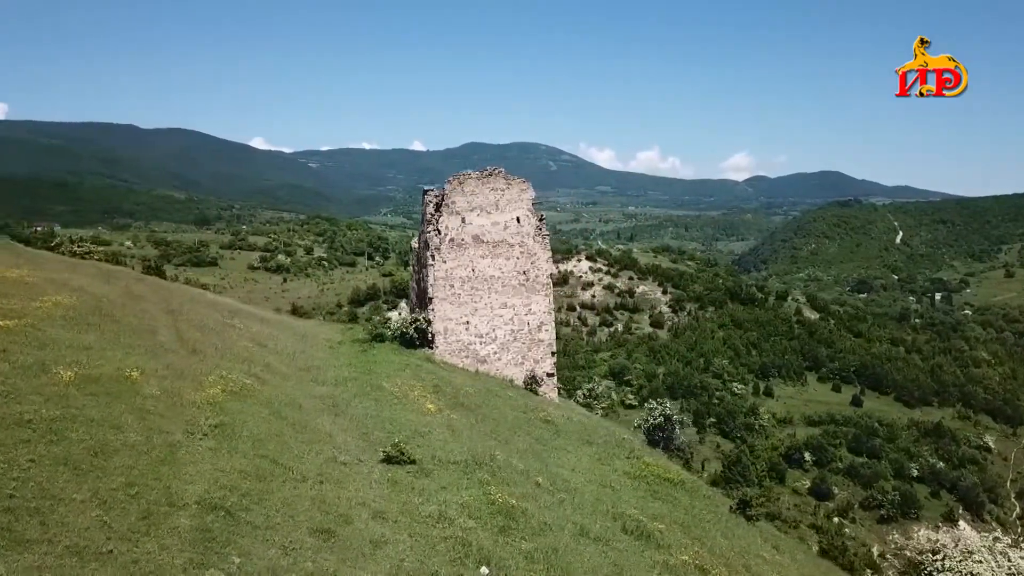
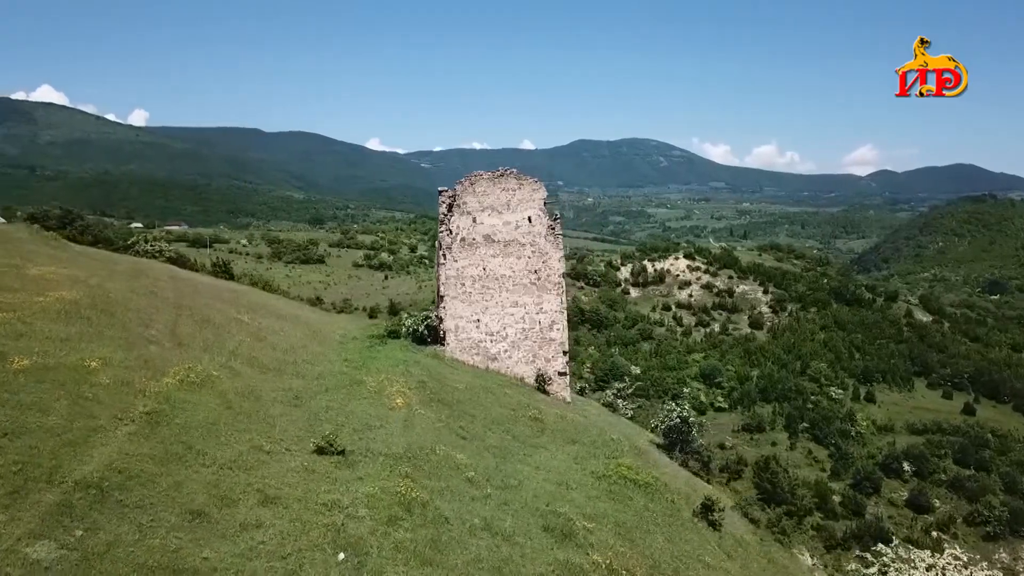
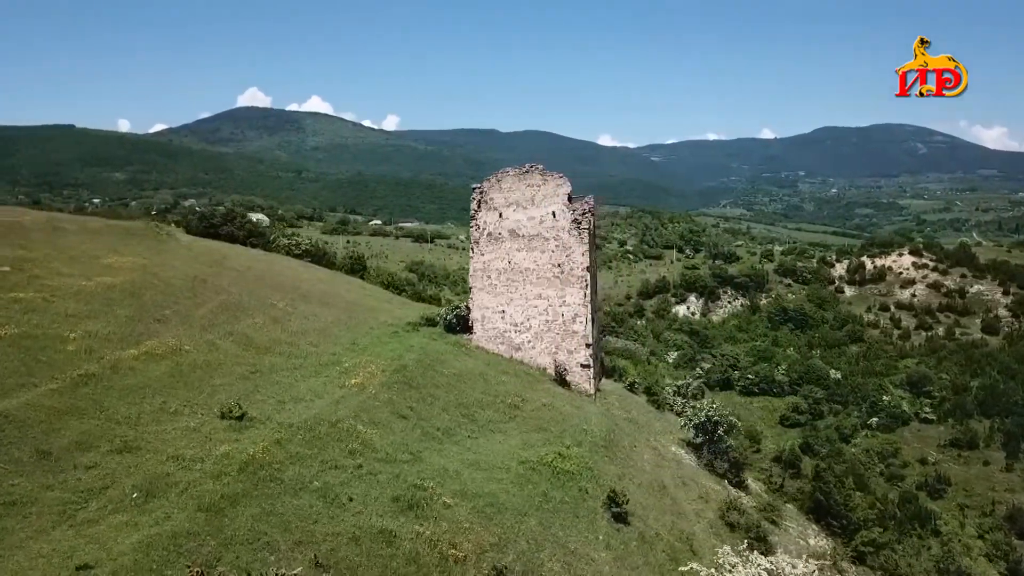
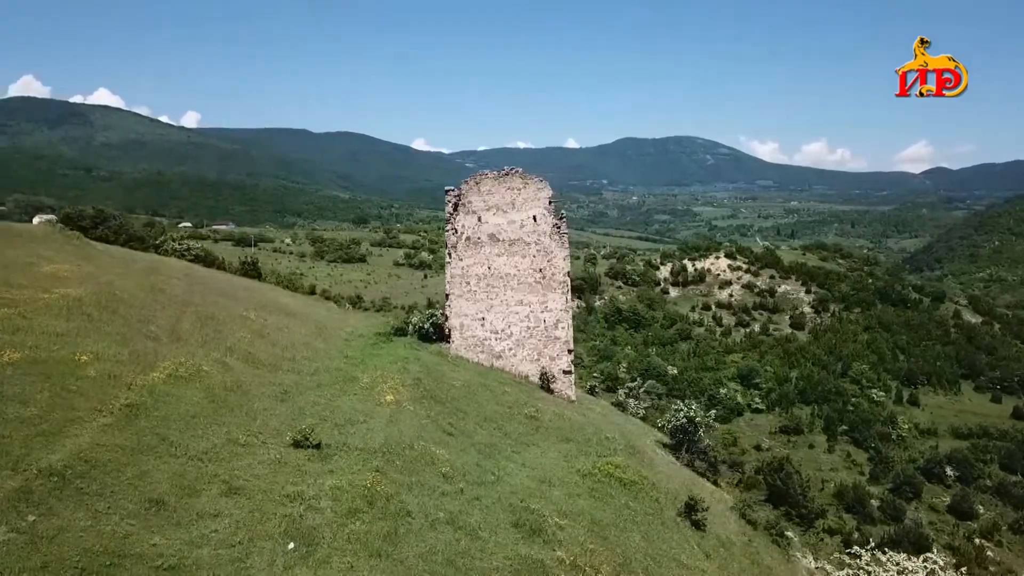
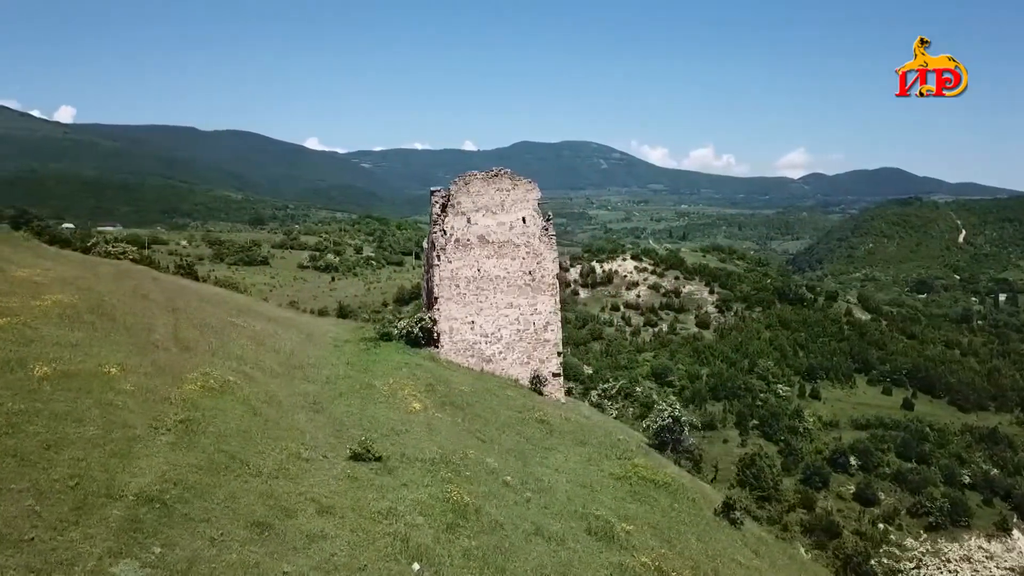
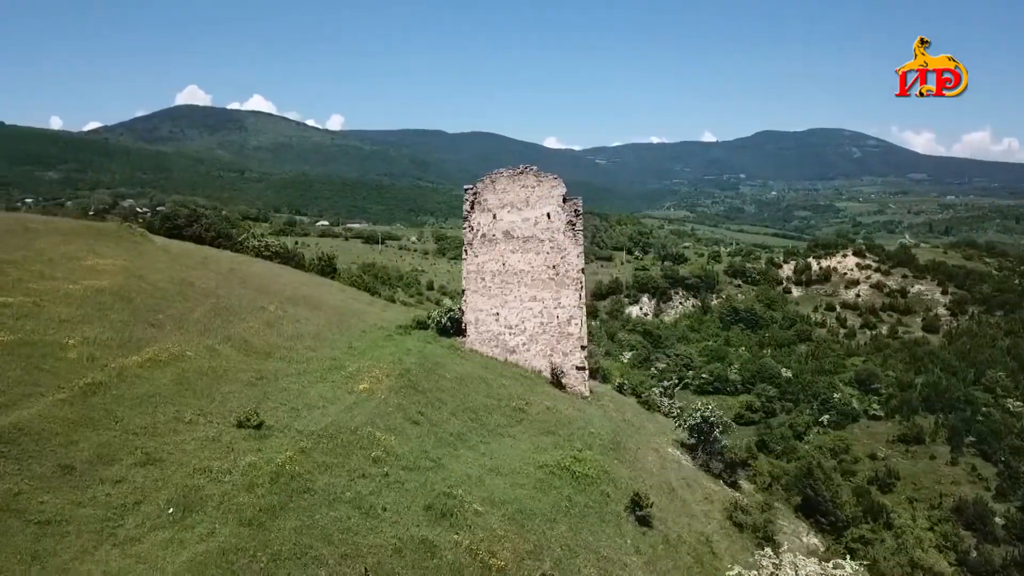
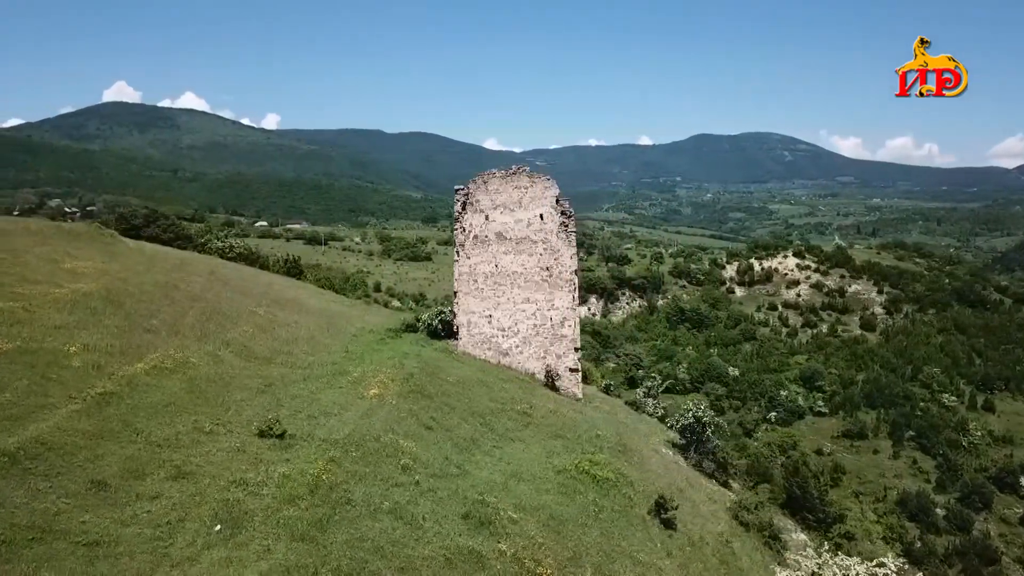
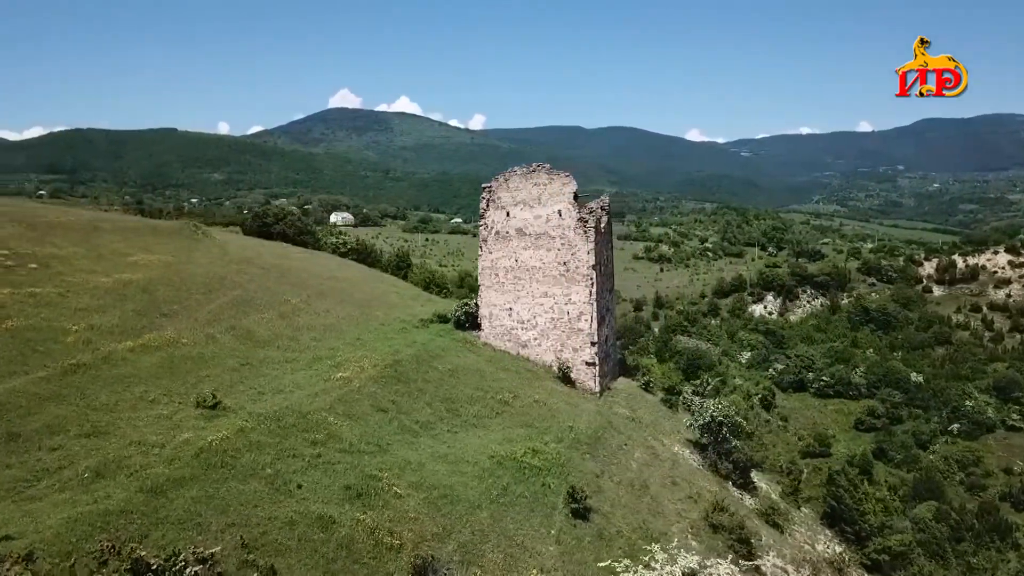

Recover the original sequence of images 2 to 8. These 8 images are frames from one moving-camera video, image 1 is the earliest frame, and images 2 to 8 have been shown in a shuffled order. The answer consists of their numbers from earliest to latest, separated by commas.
5, 2, 4, 7, 6, 3, 8
